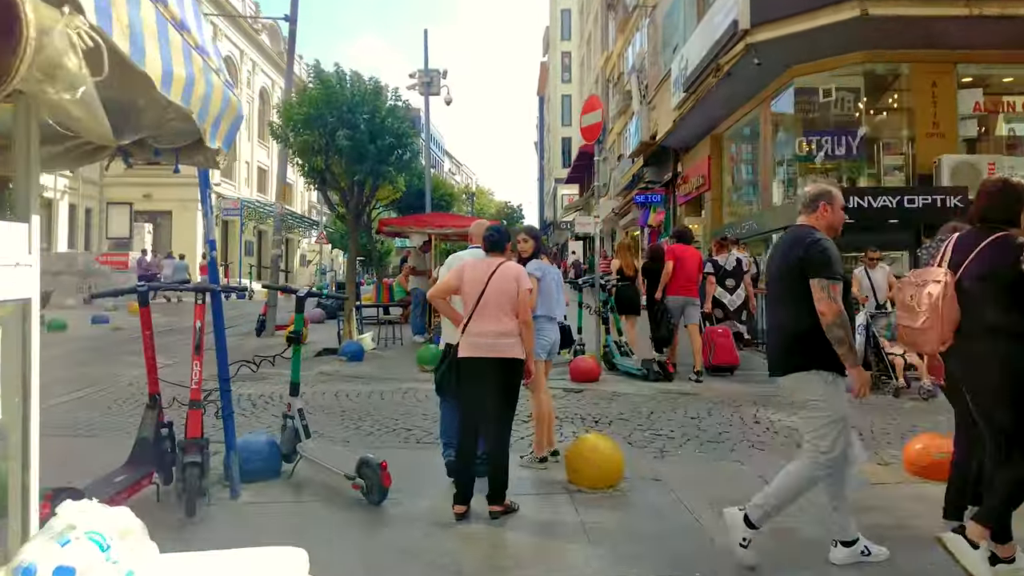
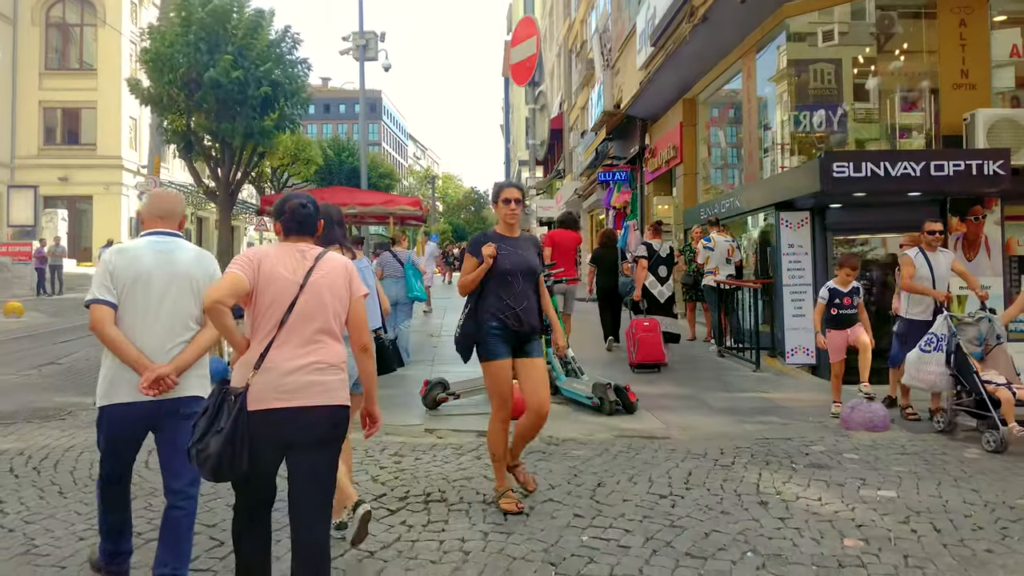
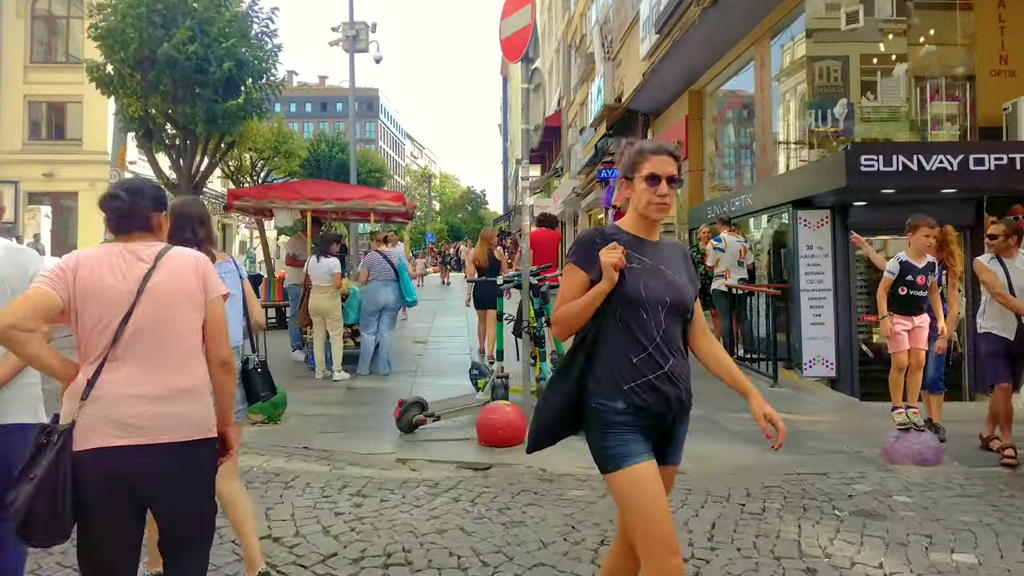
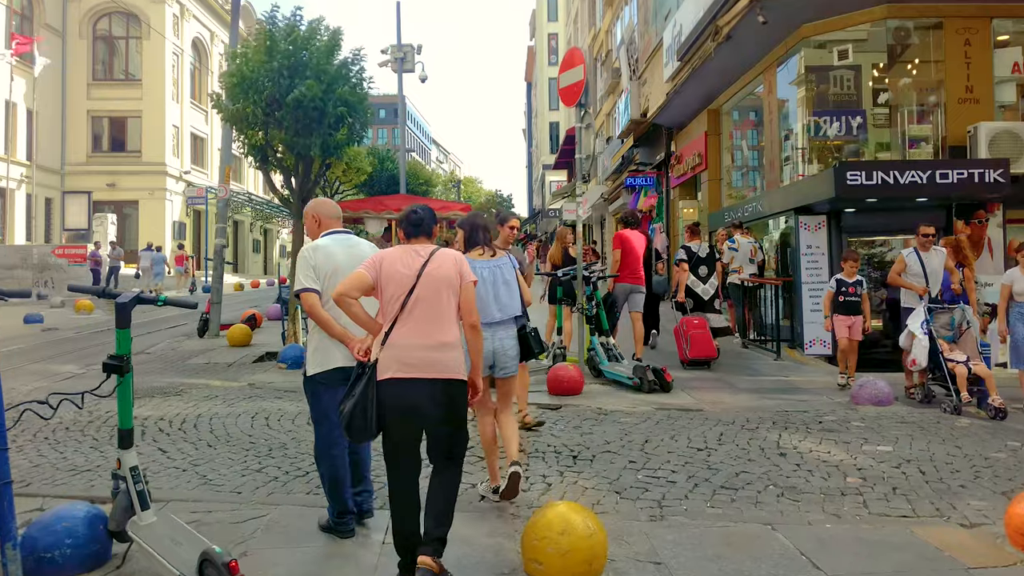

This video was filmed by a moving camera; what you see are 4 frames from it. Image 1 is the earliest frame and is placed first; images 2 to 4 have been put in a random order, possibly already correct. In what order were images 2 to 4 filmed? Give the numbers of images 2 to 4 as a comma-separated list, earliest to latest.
4, 2, 3
